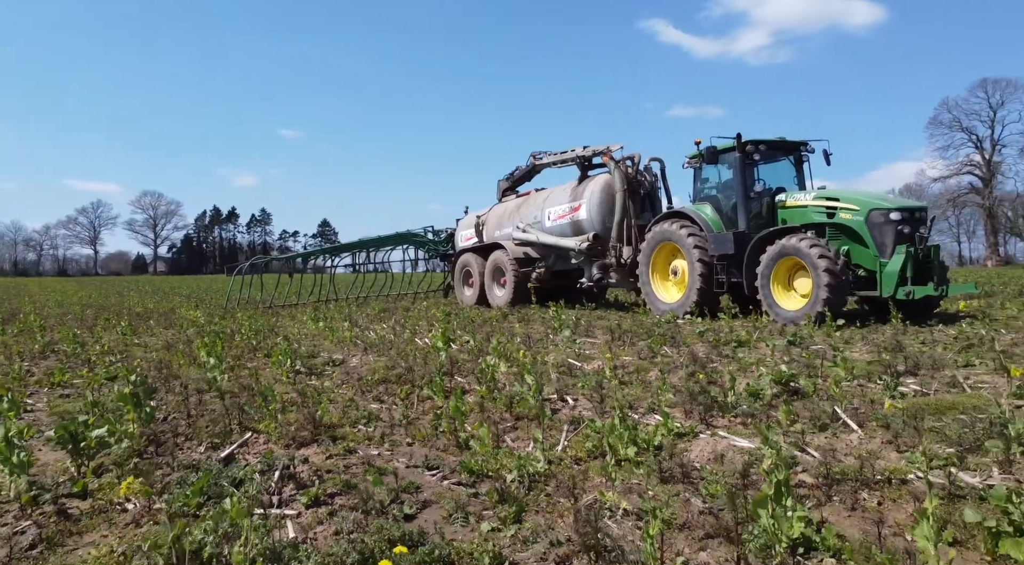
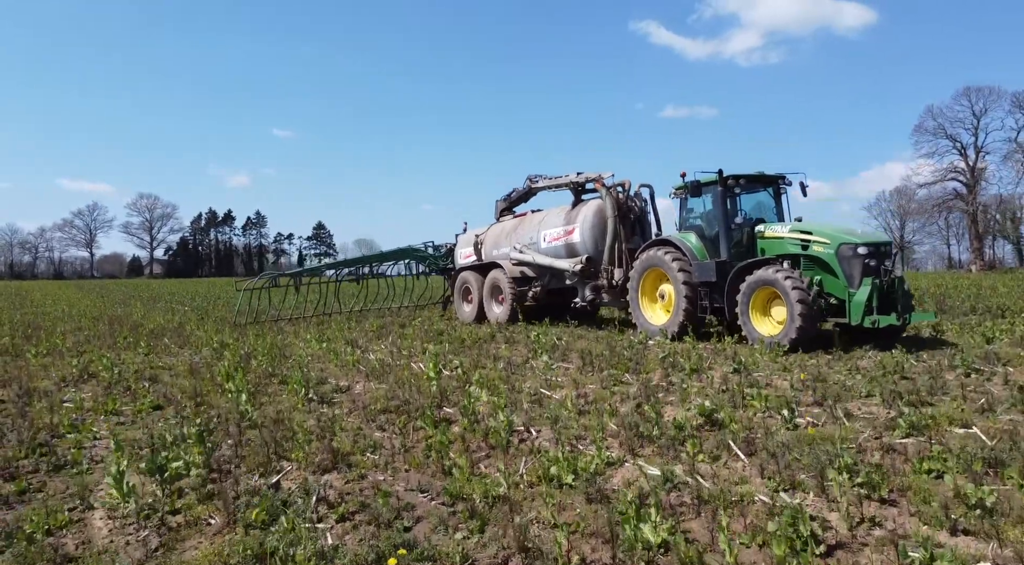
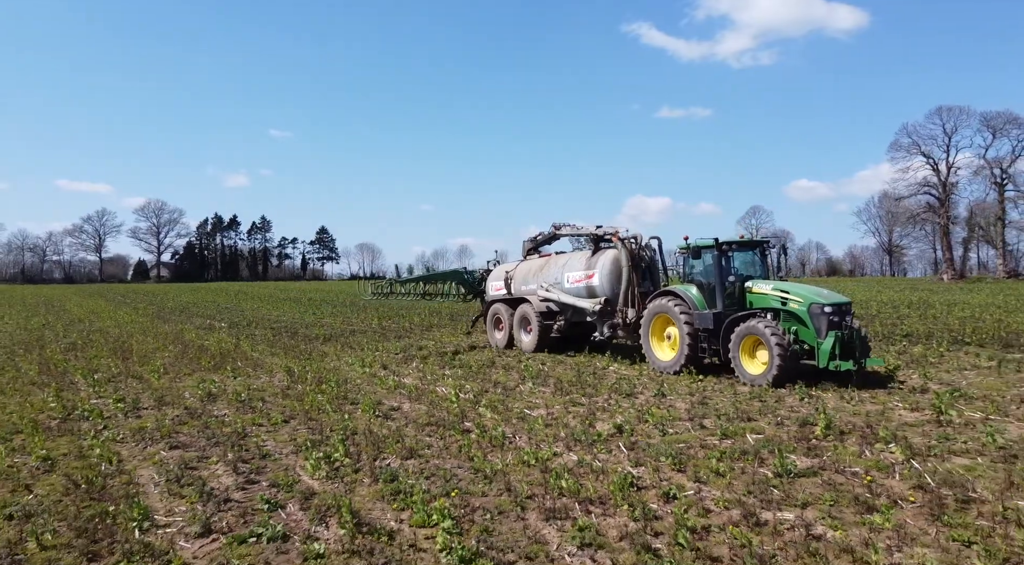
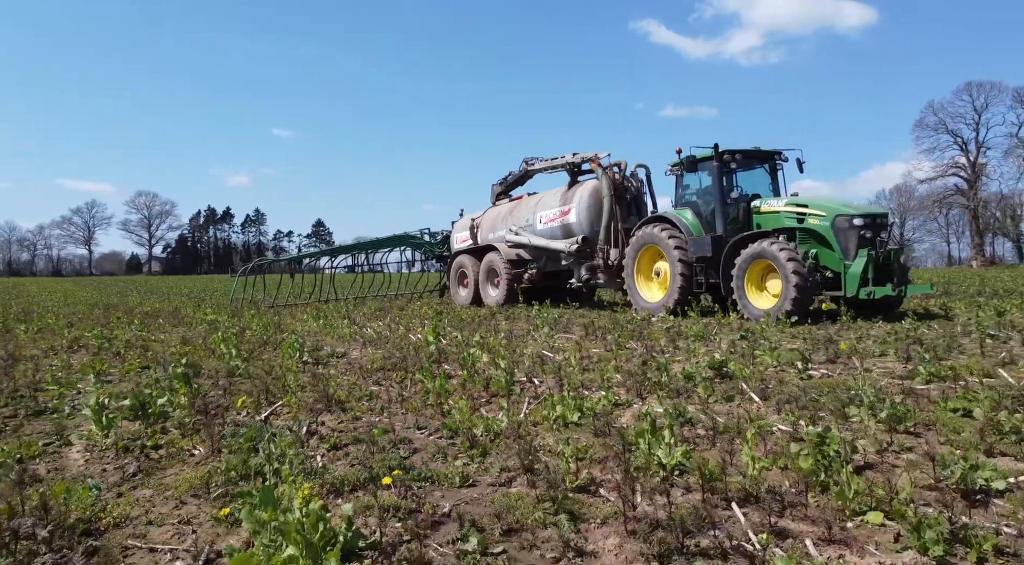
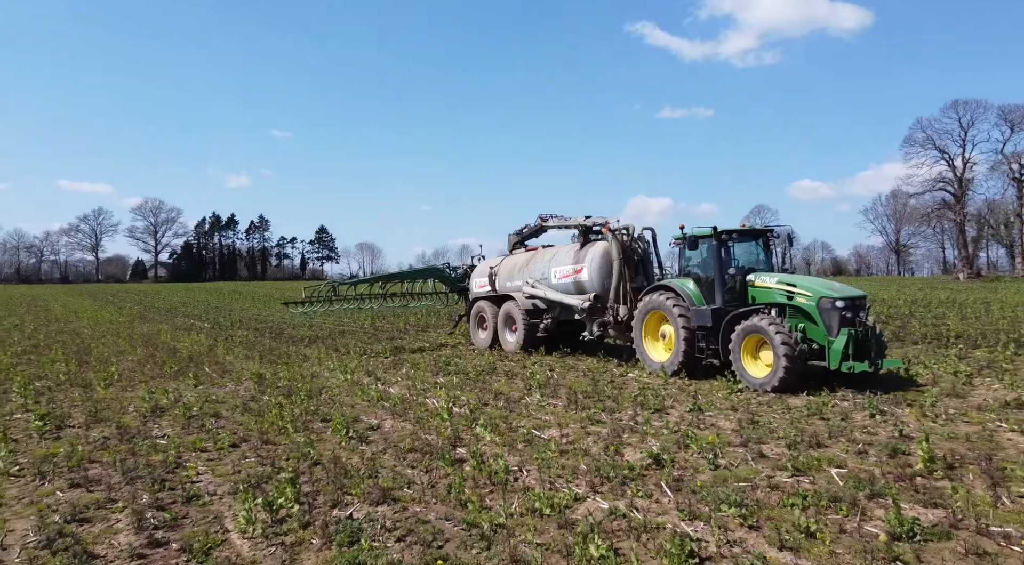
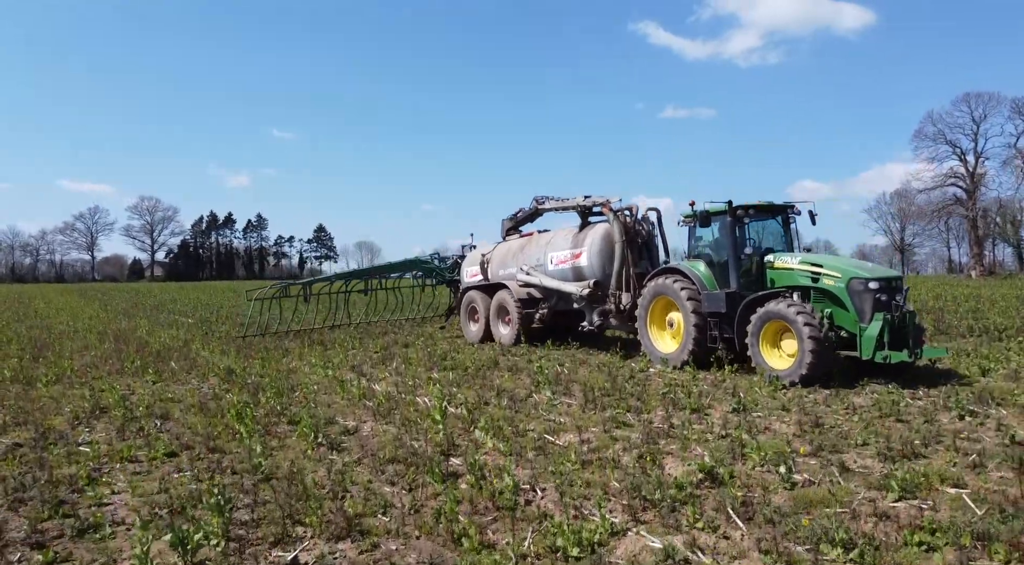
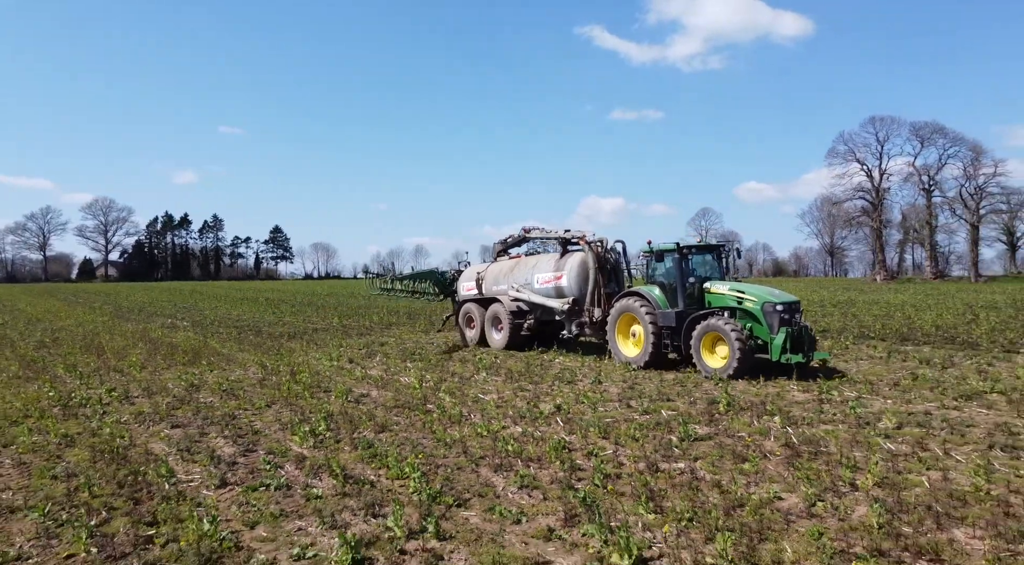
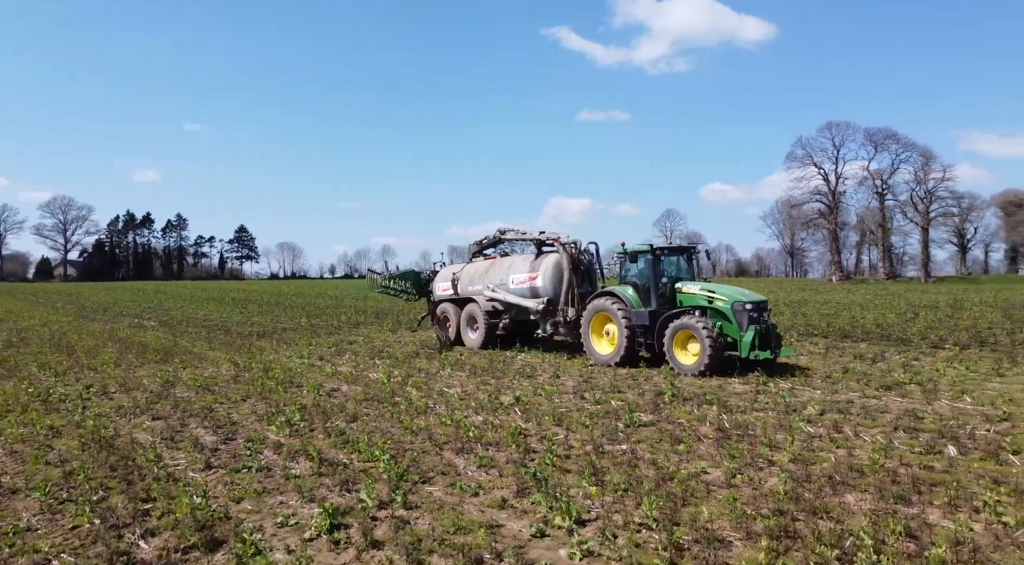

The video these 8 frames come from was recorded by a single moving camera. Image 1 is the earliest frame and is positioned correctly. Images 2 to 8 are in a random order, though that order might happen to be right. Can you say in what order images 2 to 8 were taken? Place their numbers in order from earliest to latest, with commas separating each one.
4, 2, 6, 5, 3, 7, 8
